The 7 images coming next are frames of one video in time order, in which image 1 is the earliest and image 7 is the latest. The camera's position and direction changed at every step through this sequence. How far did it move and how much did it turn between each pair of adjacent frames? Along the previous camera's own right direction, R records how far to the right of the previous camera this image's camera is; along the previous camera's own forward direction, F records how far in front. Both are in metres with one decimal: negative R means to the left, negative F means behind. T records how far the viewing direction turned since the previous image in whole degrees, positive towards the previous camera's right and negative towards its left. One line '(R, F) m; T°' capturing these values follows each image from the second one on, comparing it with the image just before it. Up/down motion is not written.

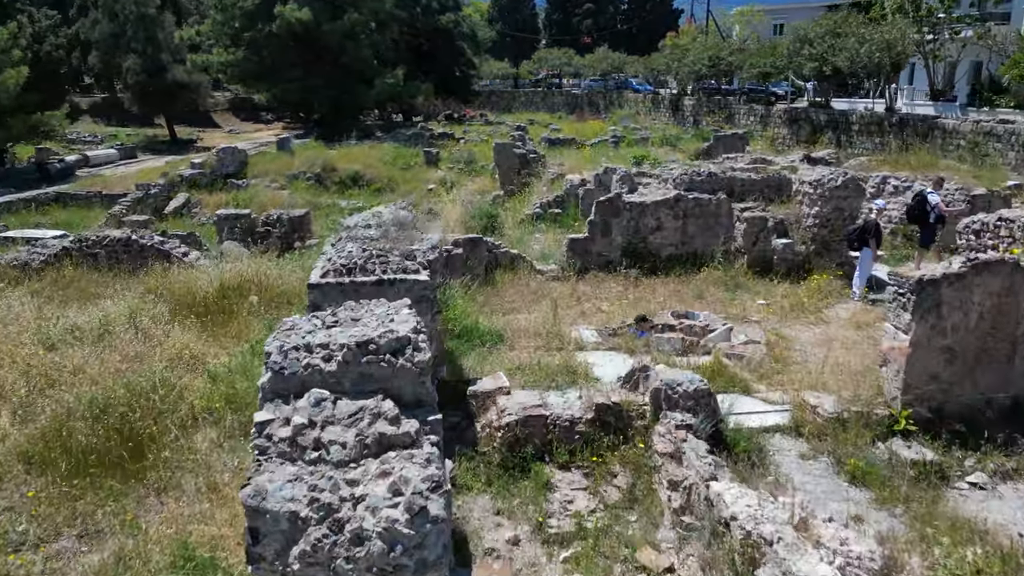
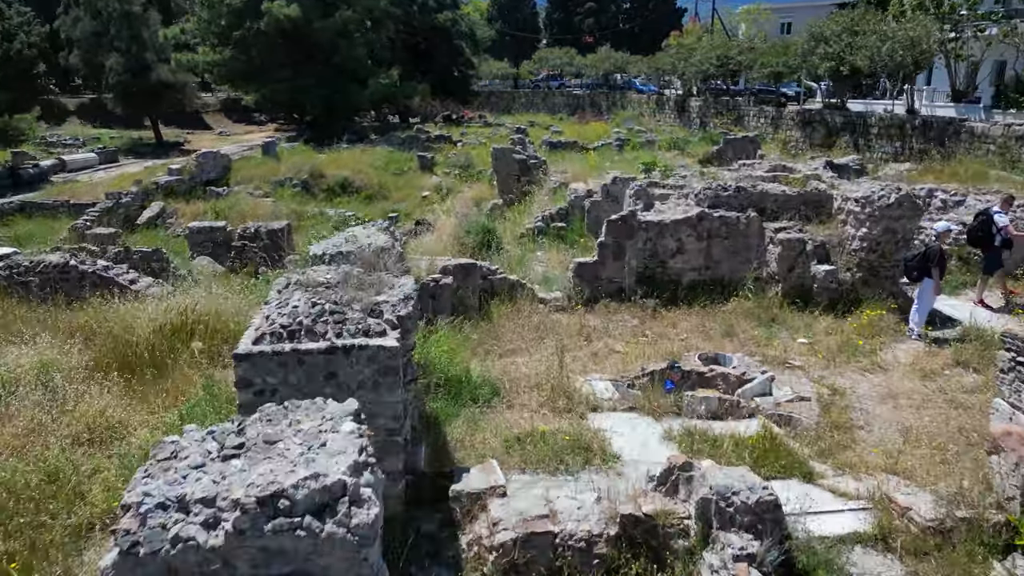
(0.0, +1.1) m; 0°
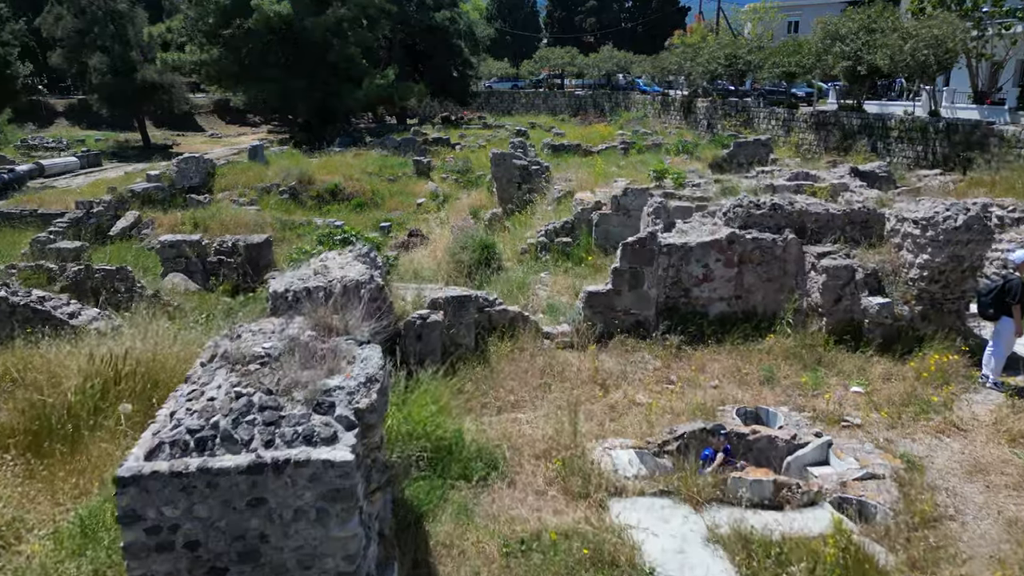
(0.0, +1.0) m; 0°
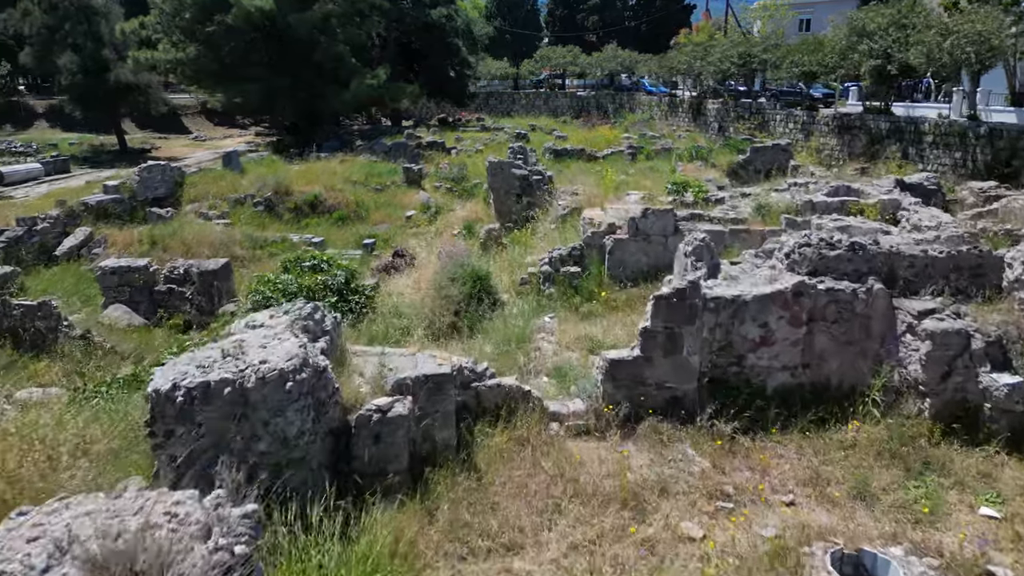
(0.0, +1.5) m; 0°
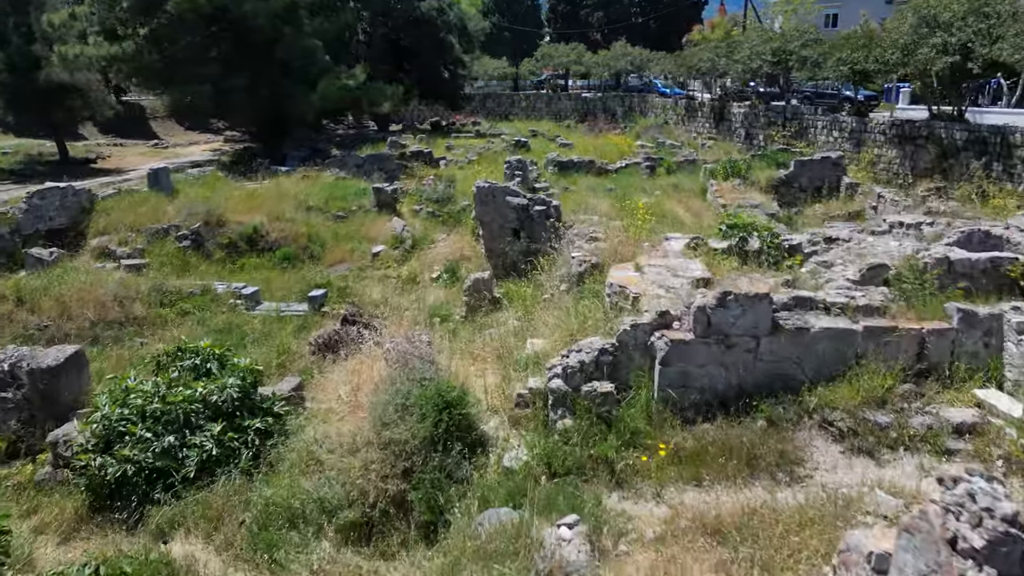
(+0.1, +3.2) m; 0°
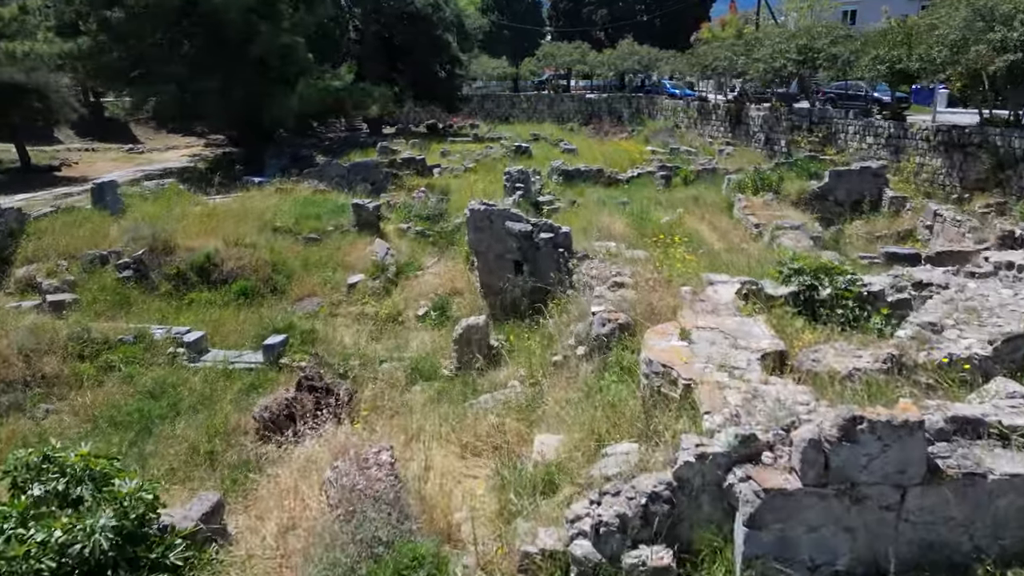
(0.0, +1.8) m; 0°
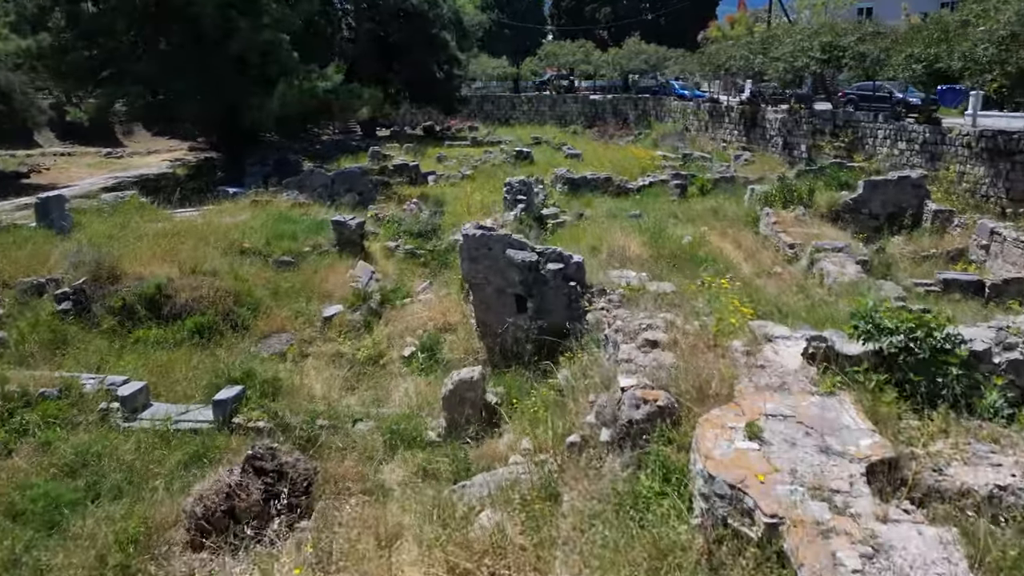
(0.0, +1.4) m; 0°
